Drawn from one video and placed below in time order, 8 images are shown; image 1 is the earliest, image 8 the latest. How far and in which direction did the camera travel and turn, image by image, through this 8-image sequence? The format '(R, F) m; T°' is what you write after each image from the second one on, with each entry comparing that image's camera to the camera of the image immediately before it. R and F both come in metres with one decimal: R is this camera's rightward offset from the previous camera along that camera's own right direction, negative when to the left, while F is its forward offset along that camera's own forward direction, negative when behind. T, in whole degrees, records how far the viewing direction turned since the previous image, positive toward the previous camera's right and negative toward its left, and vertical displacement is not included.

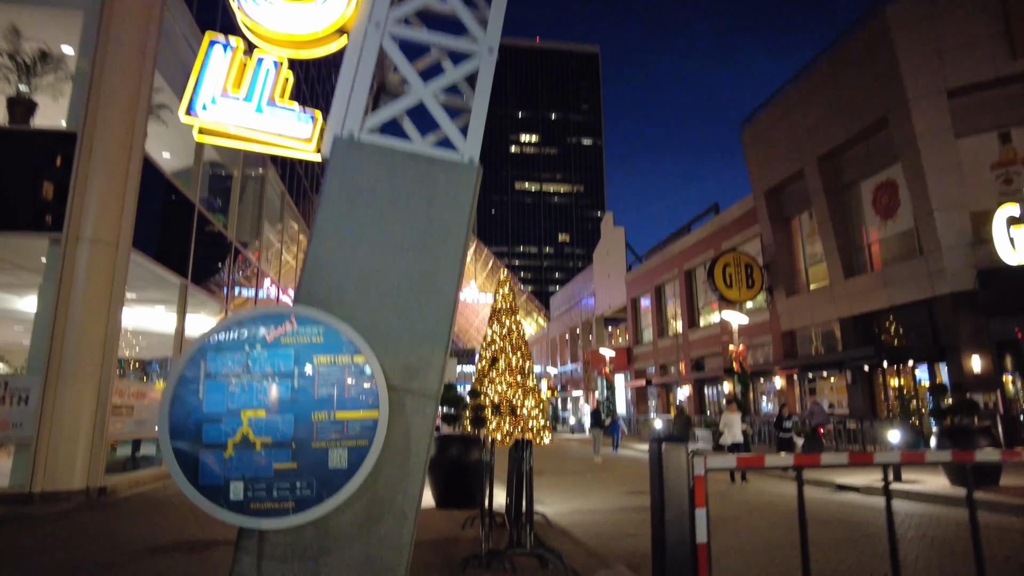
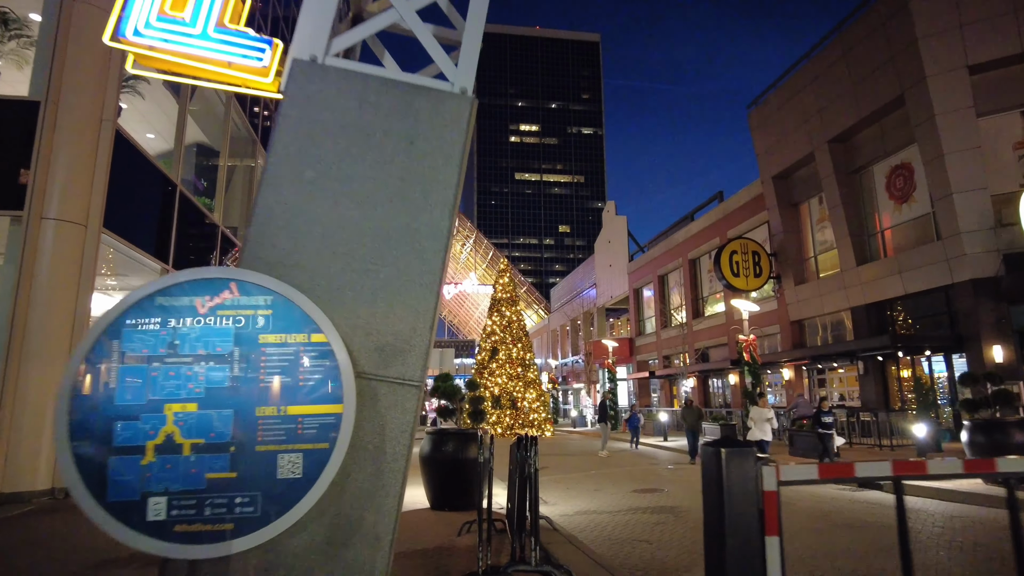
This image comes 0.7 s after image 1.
(0.0, +0.7) m; 0°
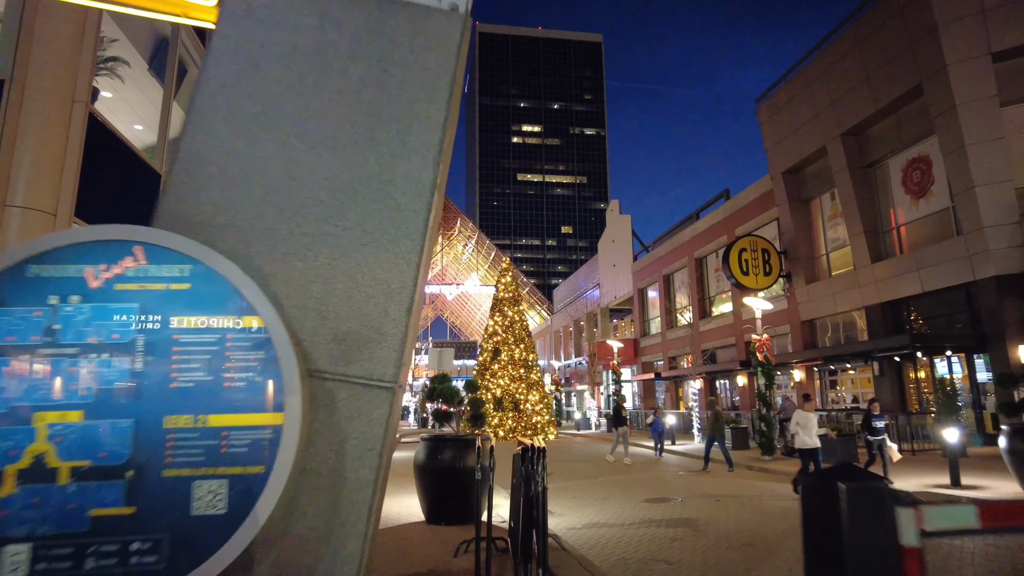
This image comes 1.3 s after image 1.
(0.0, +0.7) m; 0°
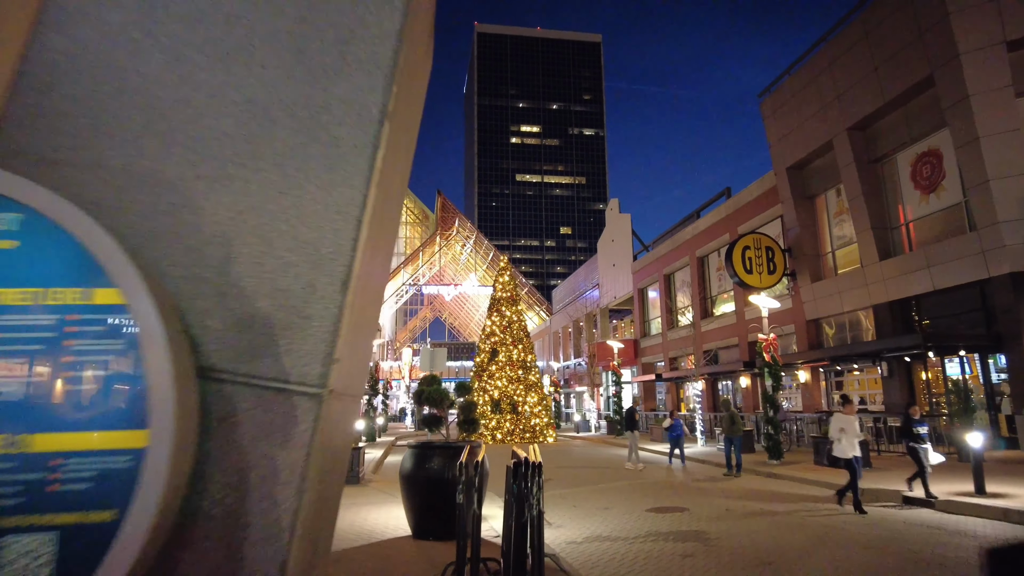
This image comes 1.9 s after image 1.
(0.0, +0.6) m; 0°
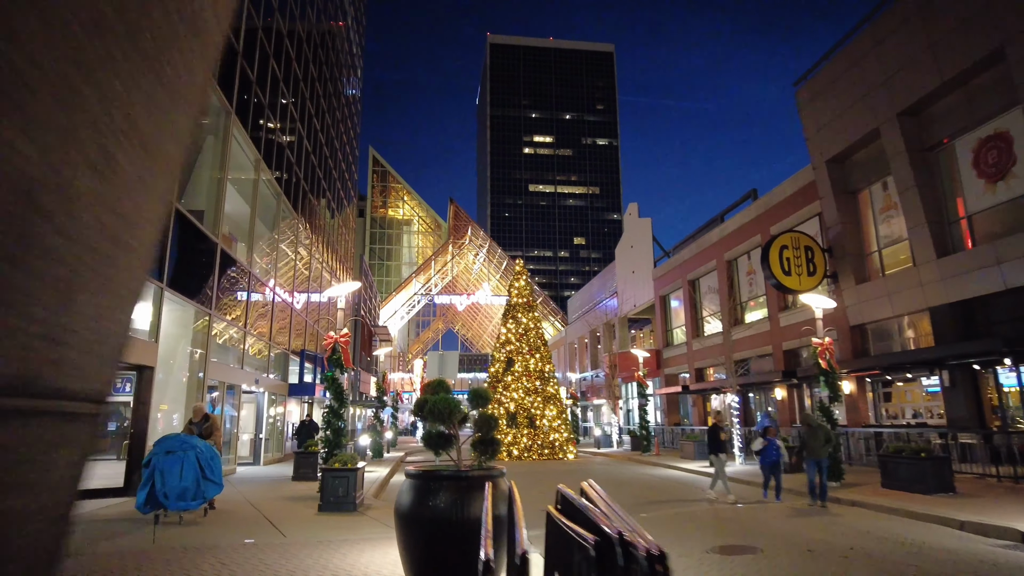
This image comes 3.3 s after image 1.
(-0.2, +1.7) m; -1°
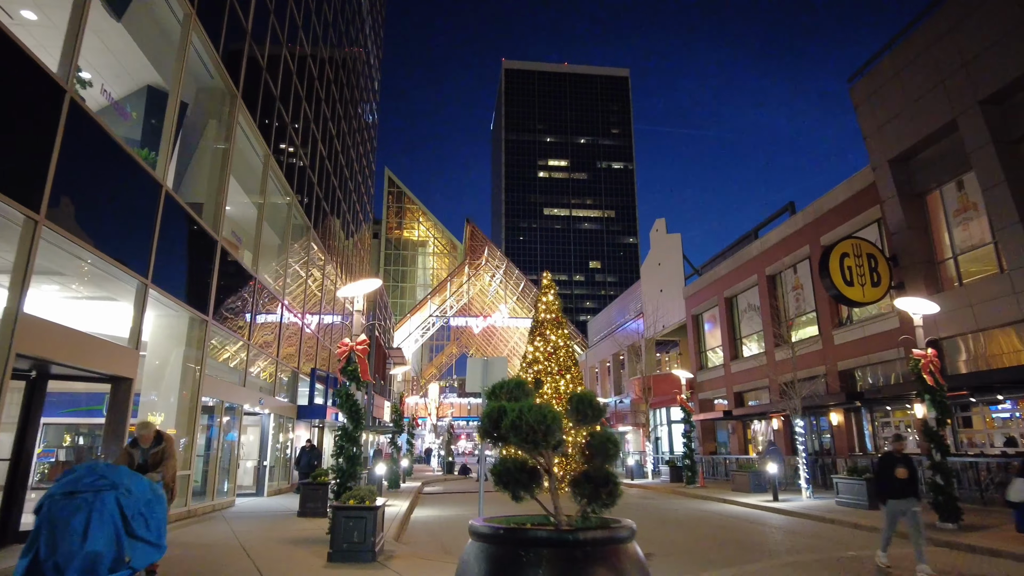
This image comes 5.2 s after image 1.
(-0.6, +2.0) m; -1°
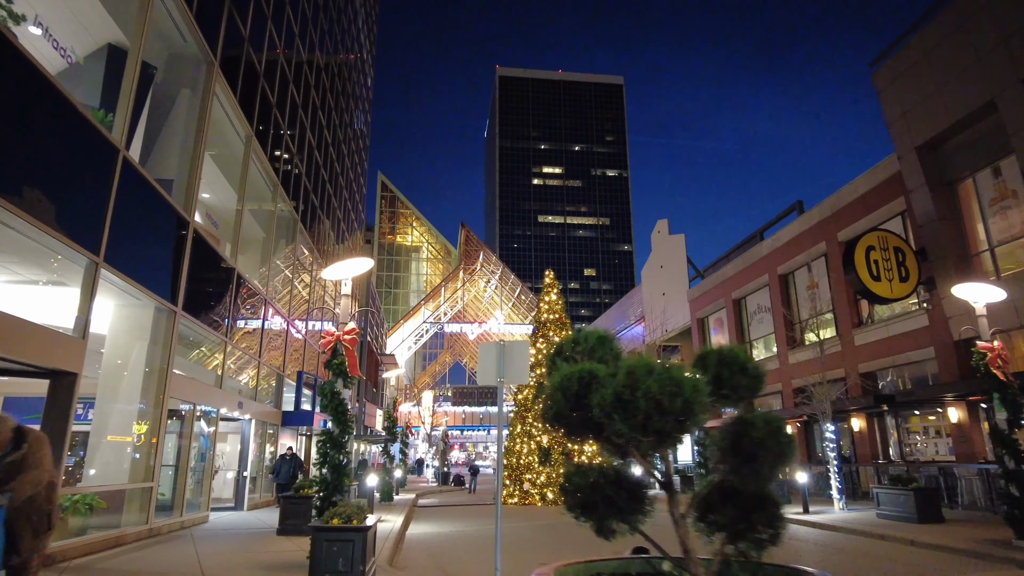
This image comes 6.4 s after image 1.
(-0.3, +1.4) m; +1°
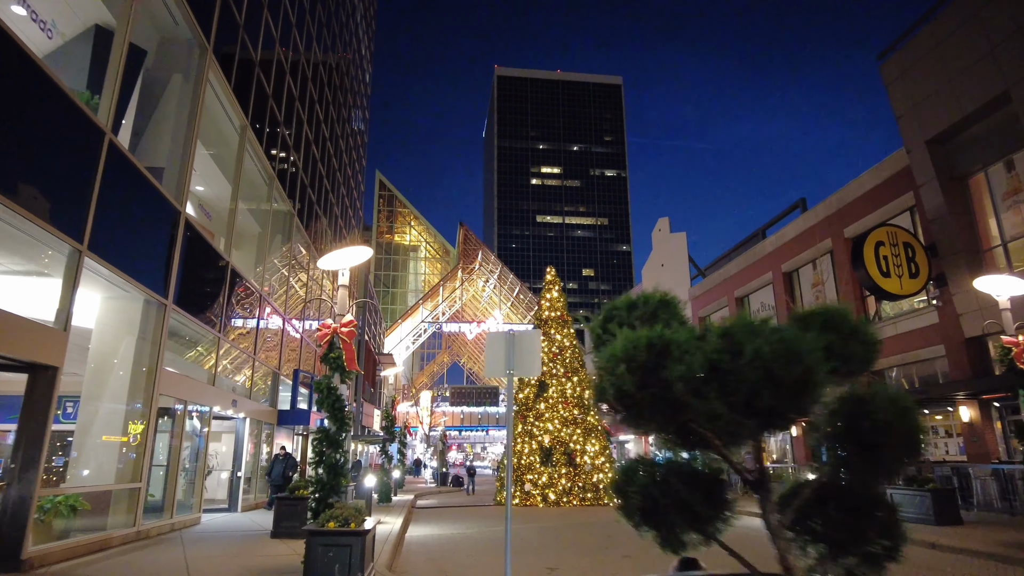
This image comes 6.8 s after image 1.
(-0.1, +0.4) m; 0°
